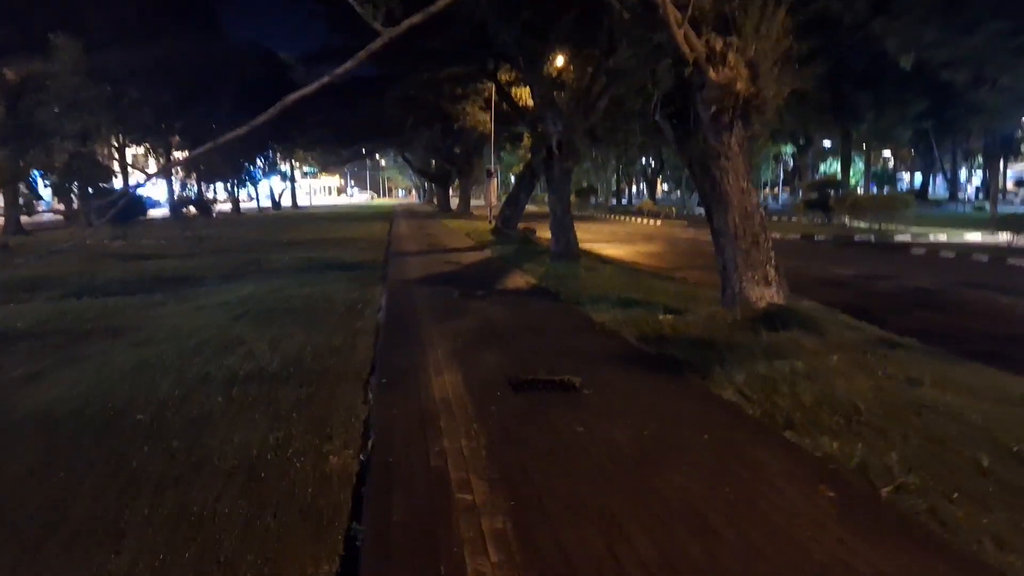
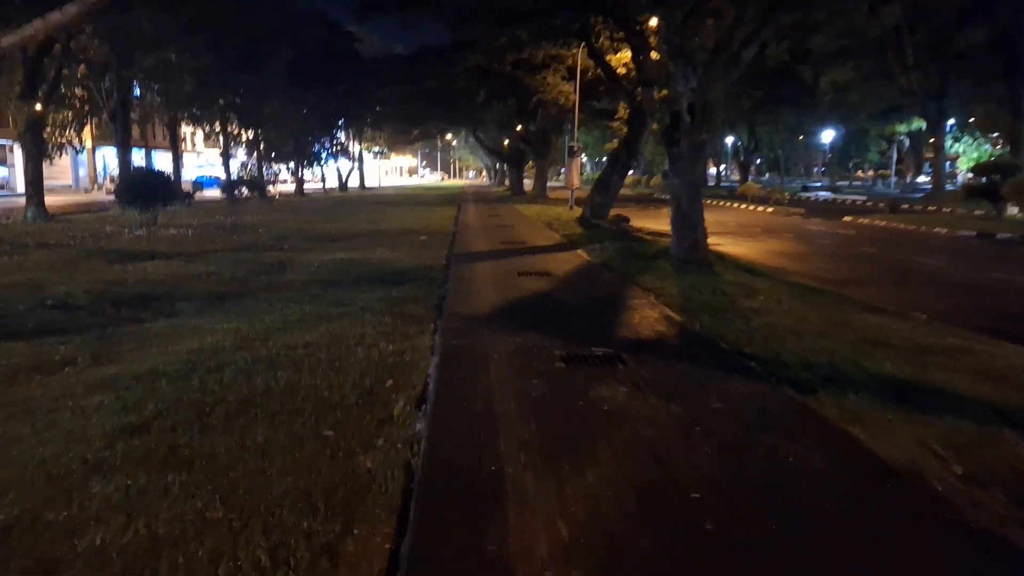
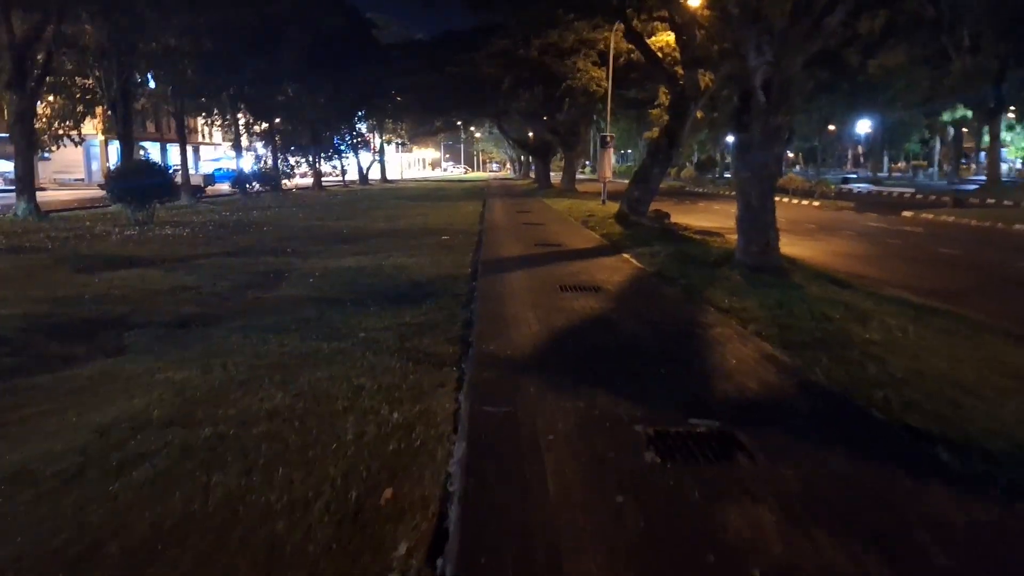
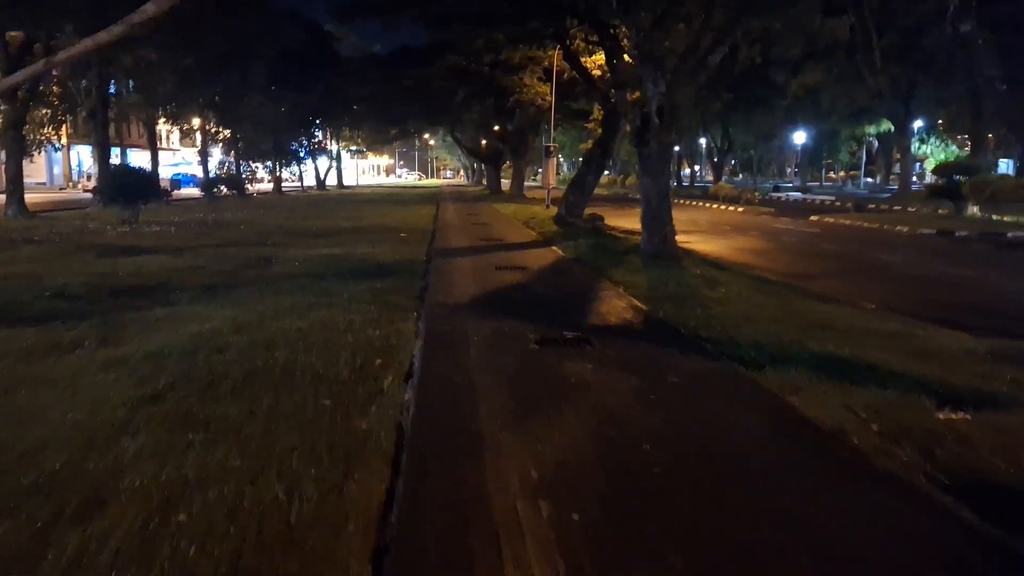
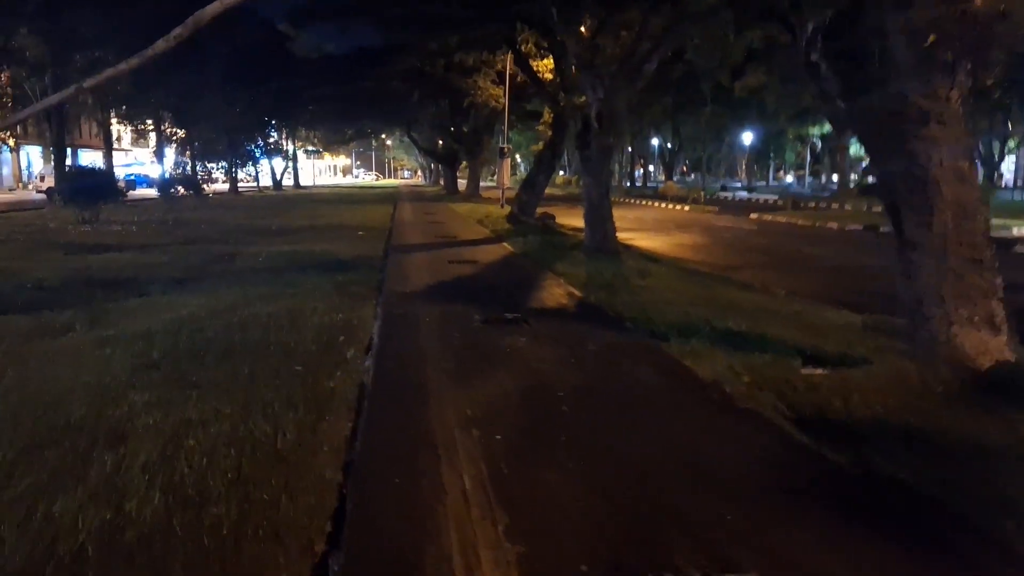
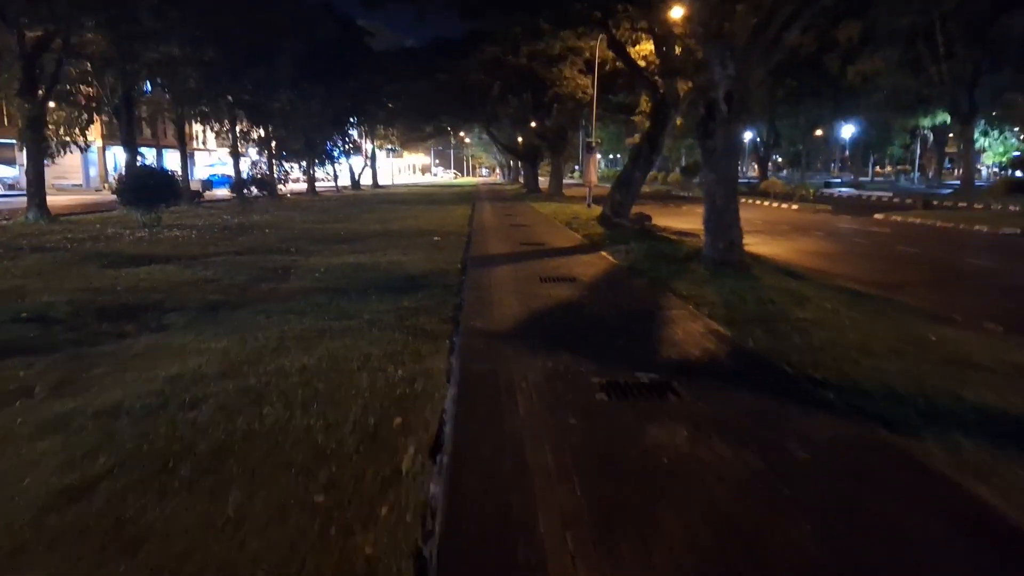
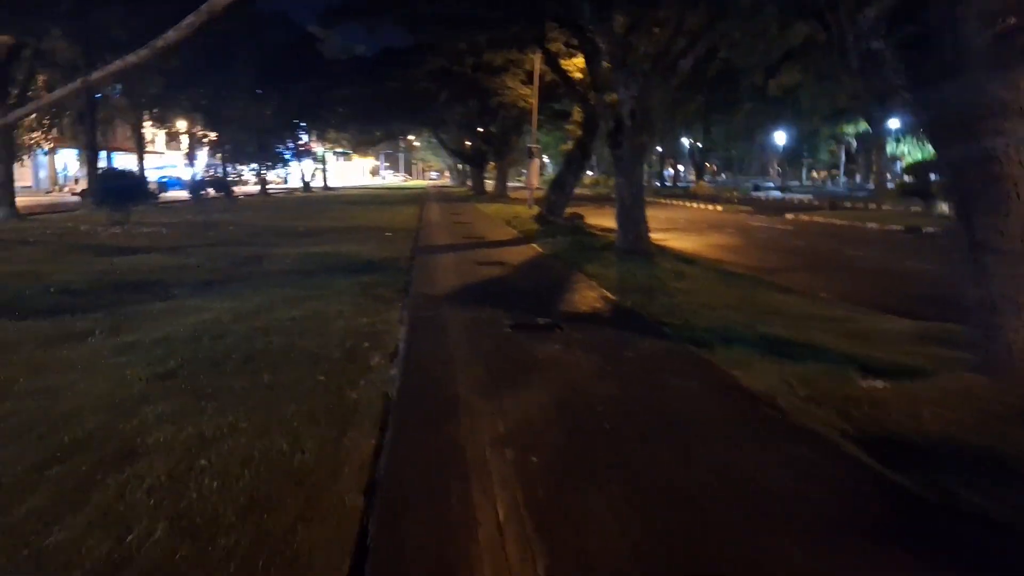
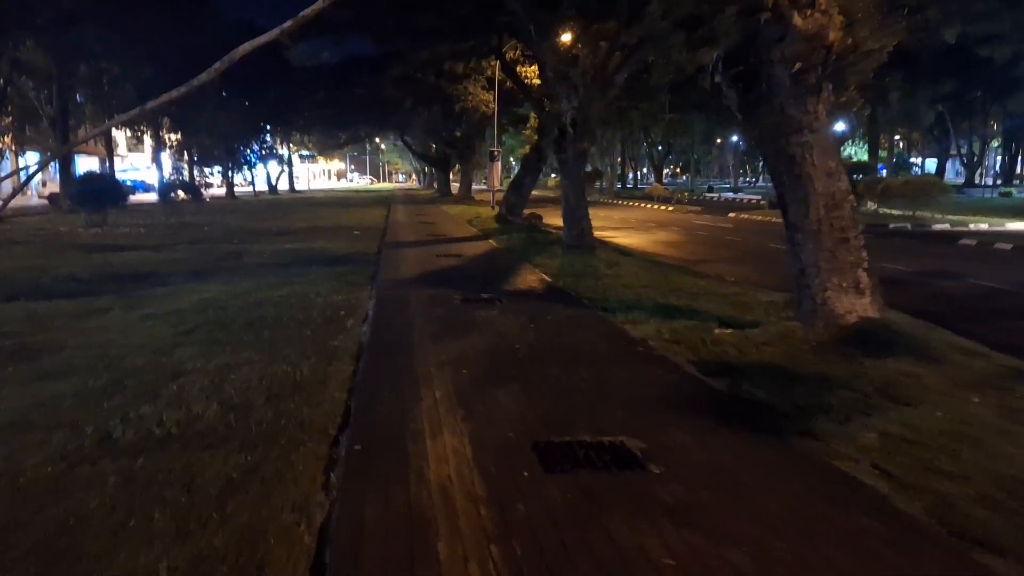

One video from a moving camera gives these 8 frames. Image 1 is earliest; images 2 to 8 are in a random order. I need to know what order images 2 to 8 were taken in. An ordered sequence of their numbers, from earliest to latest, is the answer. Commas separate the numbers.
8, 5, 7, 4, 2, 6, 3
